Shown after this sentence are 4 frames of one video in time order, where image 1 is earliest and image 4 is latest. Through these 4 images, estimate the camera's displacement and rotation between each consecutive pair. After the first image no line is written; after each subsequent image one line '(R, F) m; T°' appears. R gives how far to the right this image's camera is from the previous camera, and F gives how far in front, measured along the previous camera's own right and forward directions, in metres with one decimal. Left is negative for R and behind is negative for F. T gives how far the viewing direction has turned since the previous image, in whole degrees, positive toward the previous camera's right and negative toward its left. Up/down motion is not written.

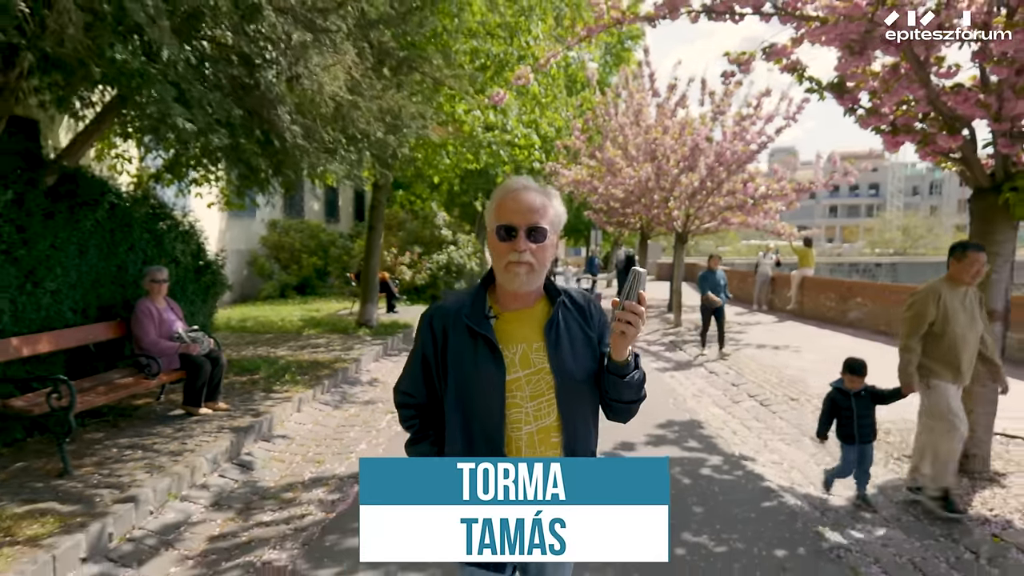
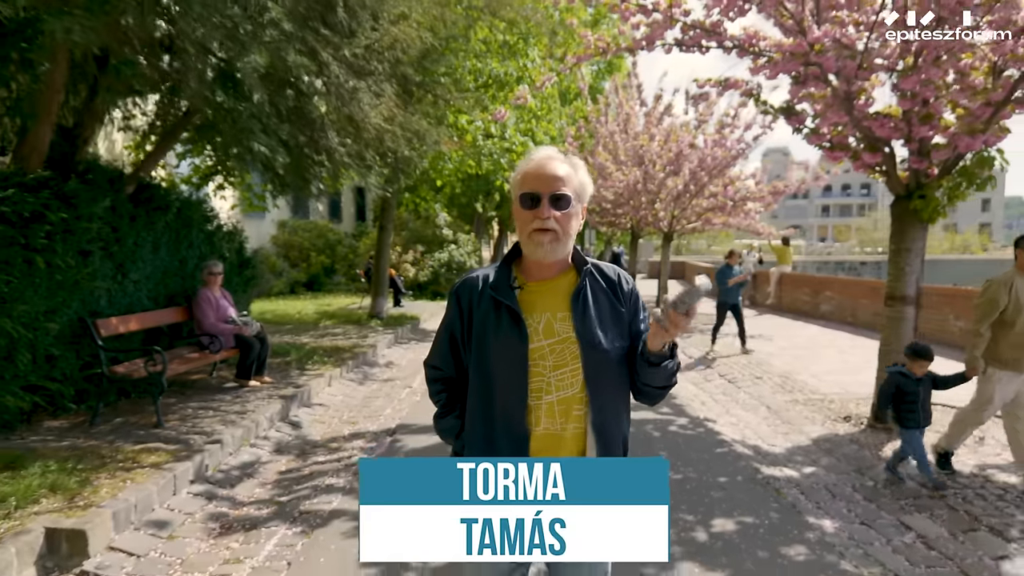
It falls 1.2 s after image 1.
(-0.1, -1.2) m; 0°
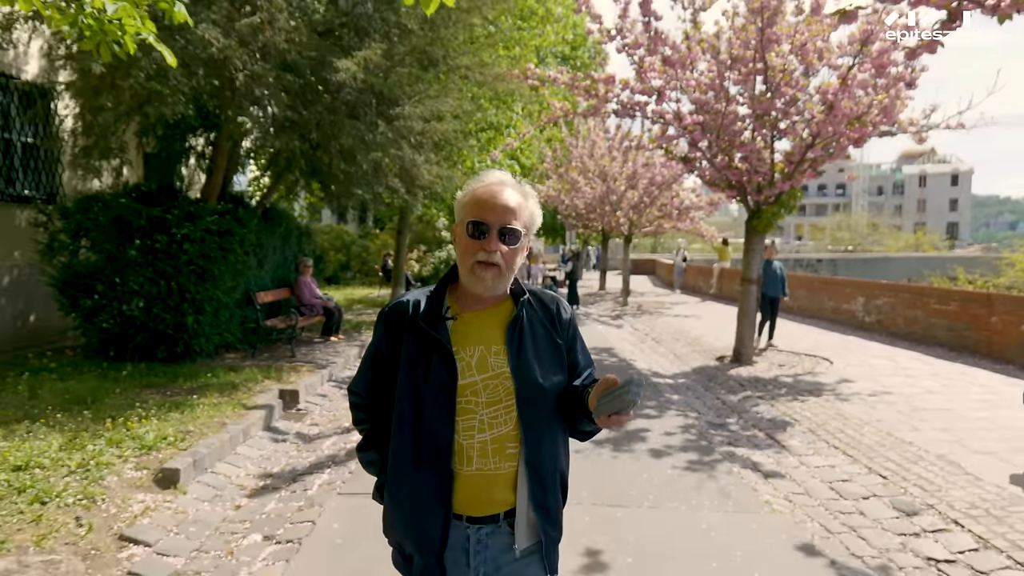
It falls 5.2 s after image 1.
(-0.1, -4.0) m; +1°
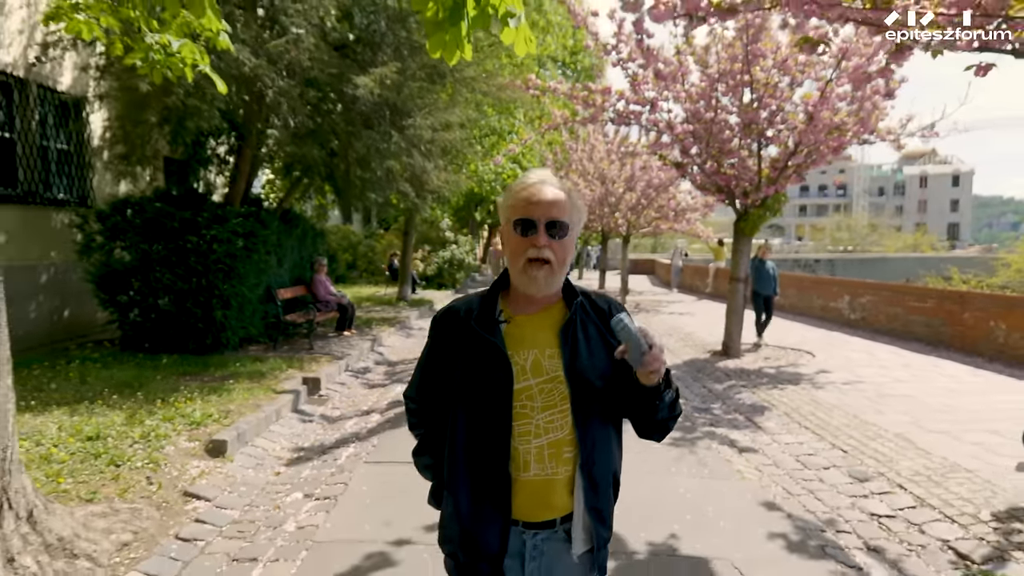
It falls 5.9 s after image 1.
(0.0, -0.7) m; 0°
